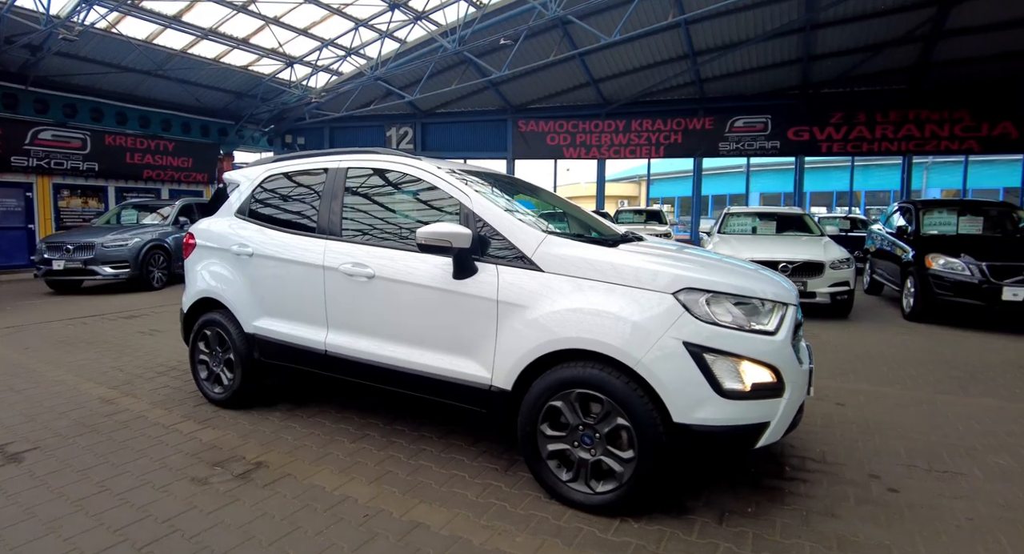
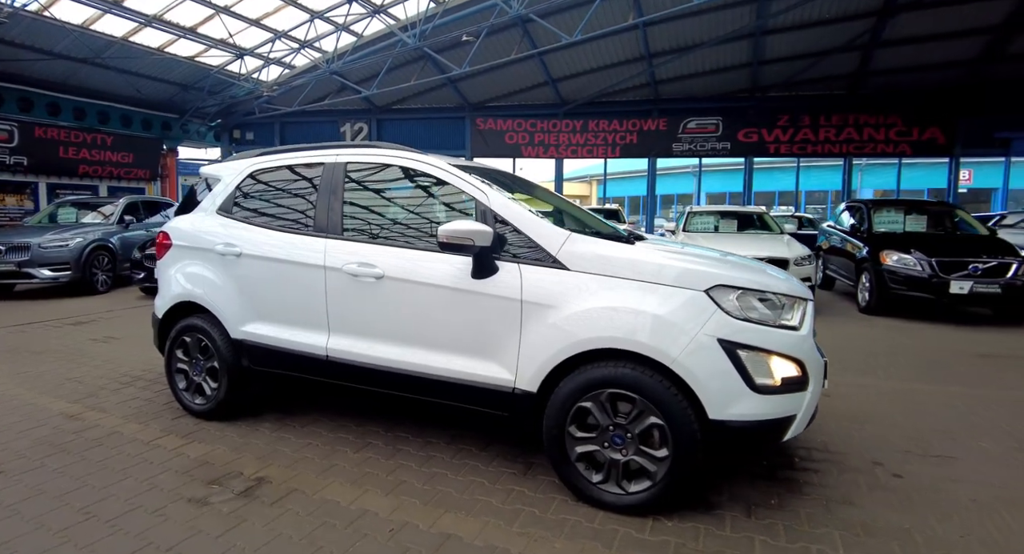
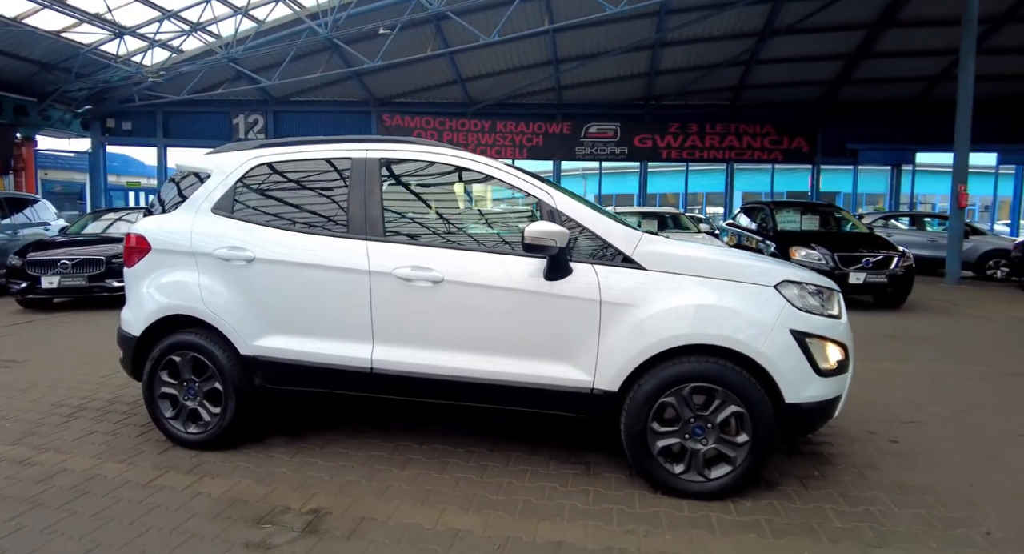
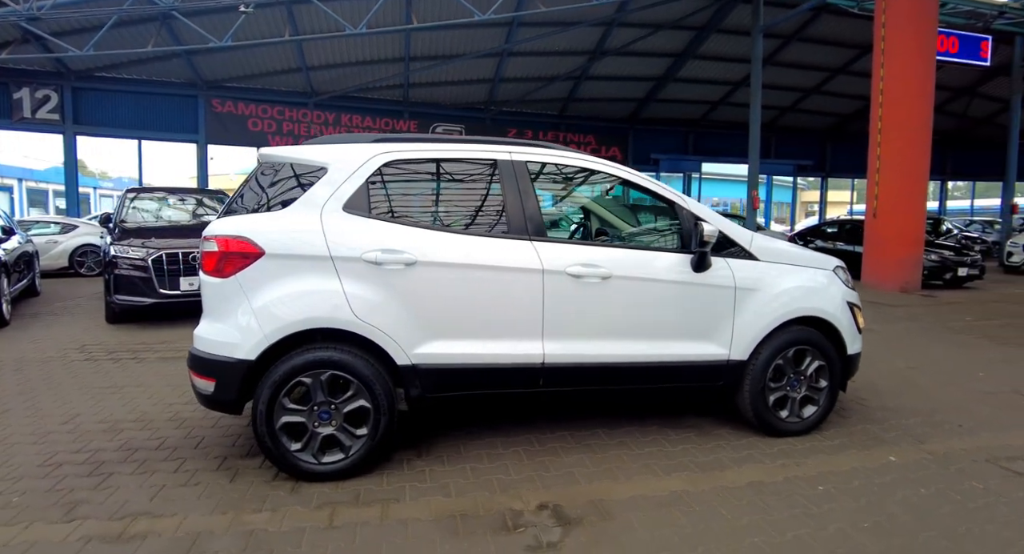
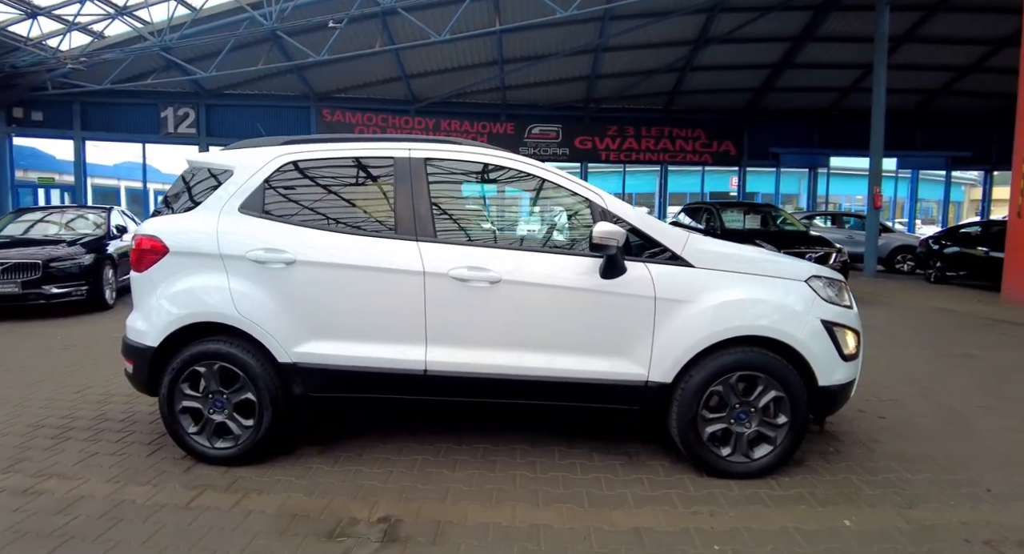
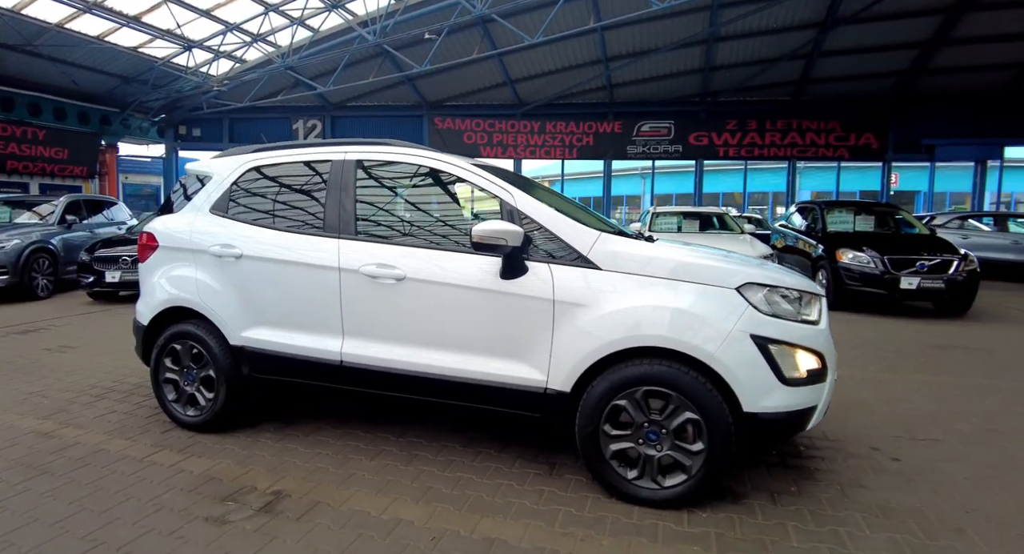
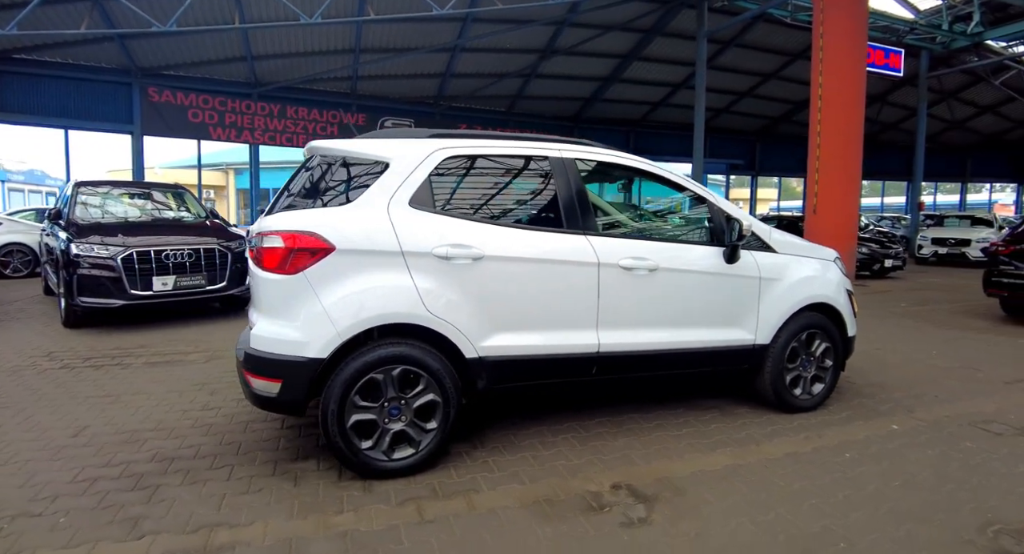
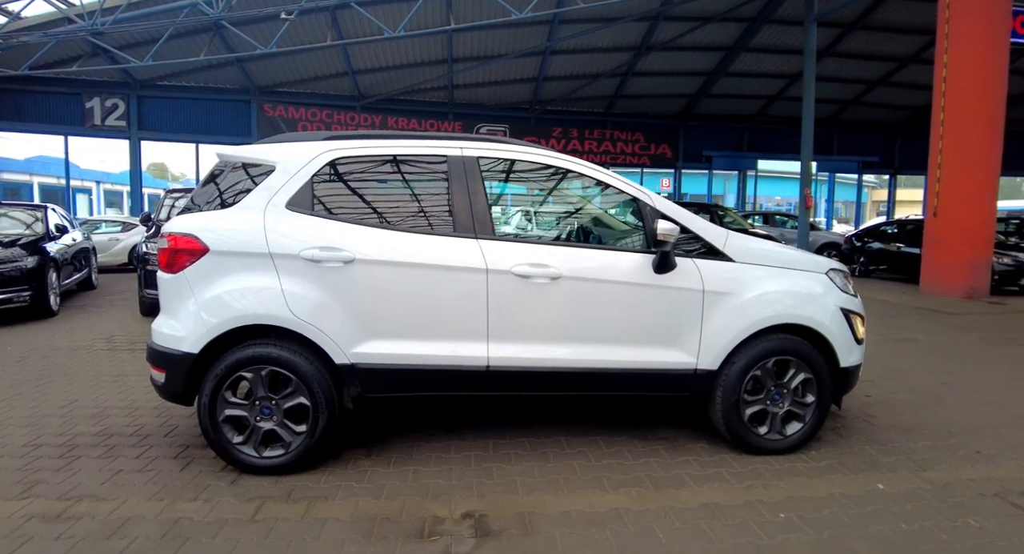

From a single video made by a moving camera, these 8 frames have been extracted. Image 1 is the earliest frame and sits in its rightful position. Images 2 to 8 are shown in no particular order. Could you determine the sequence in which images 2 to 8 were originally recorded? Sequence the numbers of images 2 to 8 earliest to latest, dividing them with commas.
2, 6, 3, 5, 8, 4, 7
